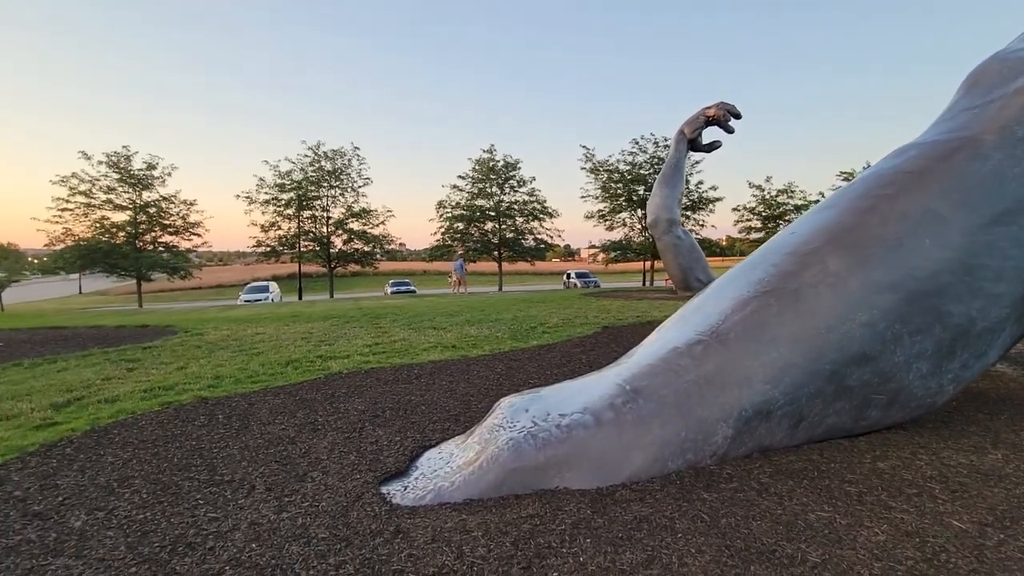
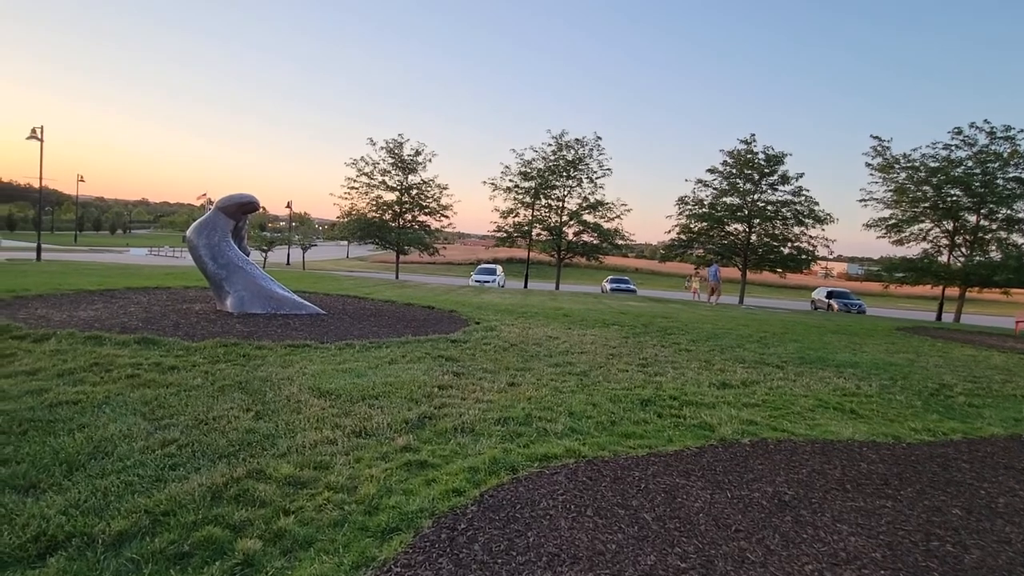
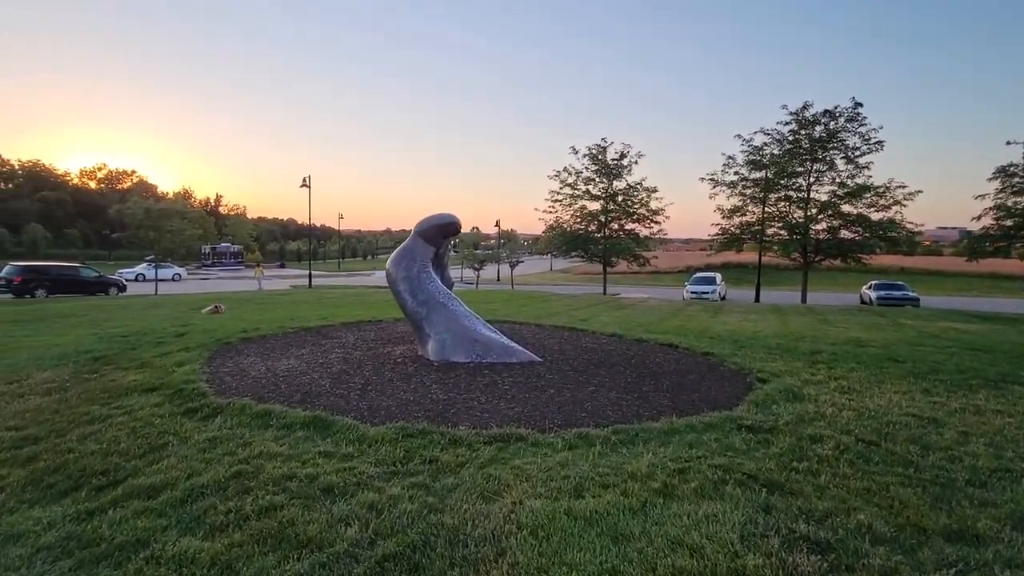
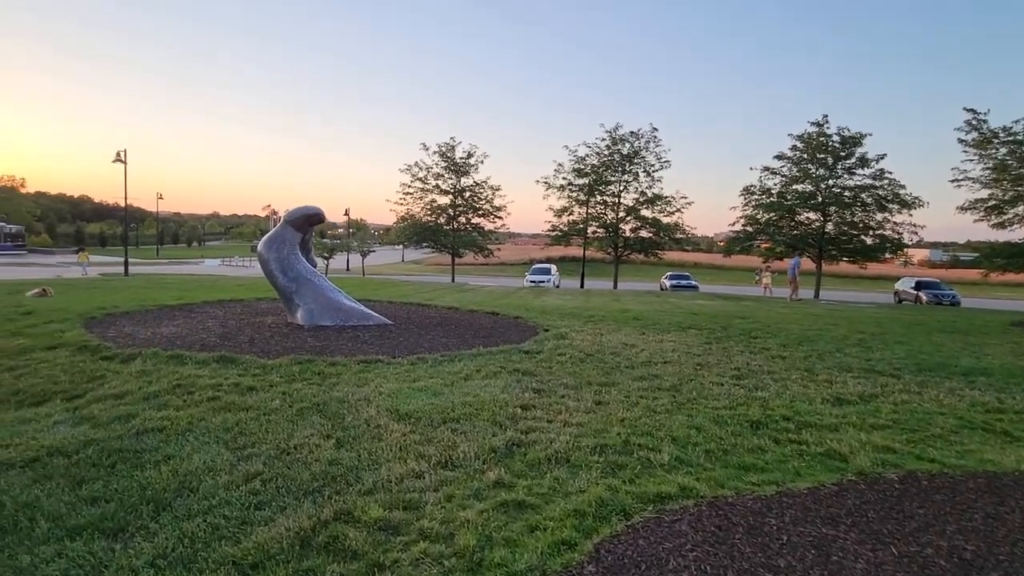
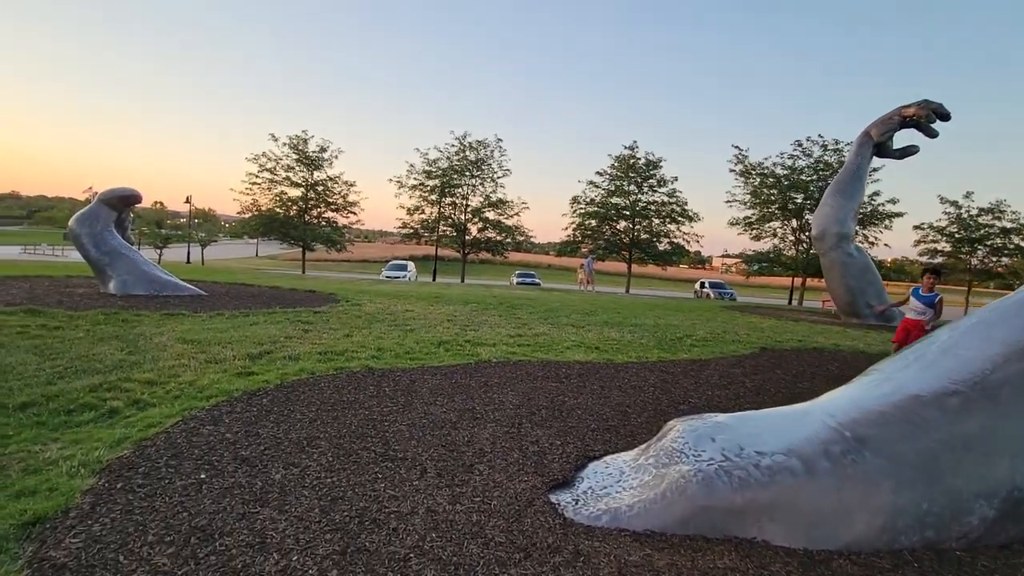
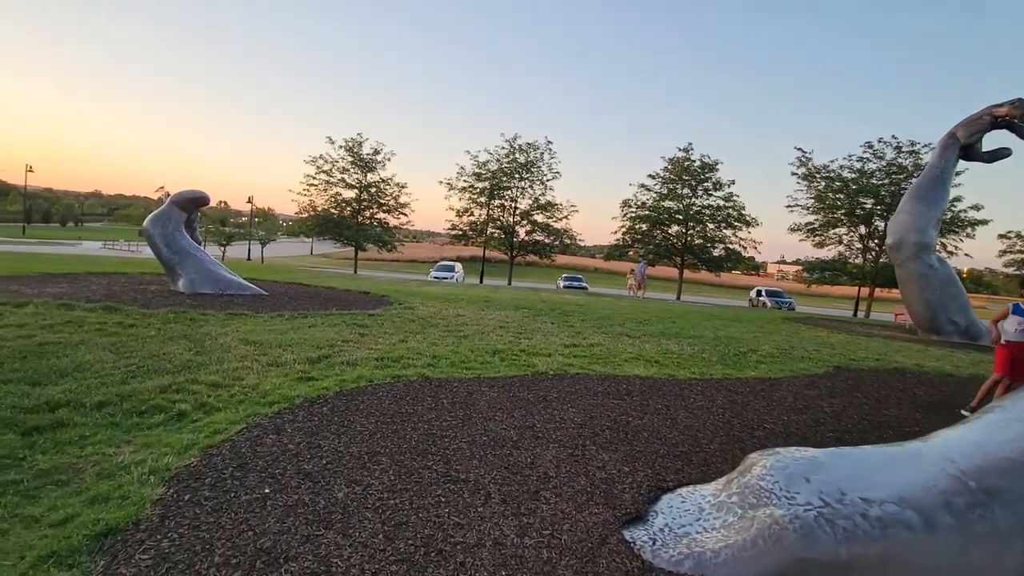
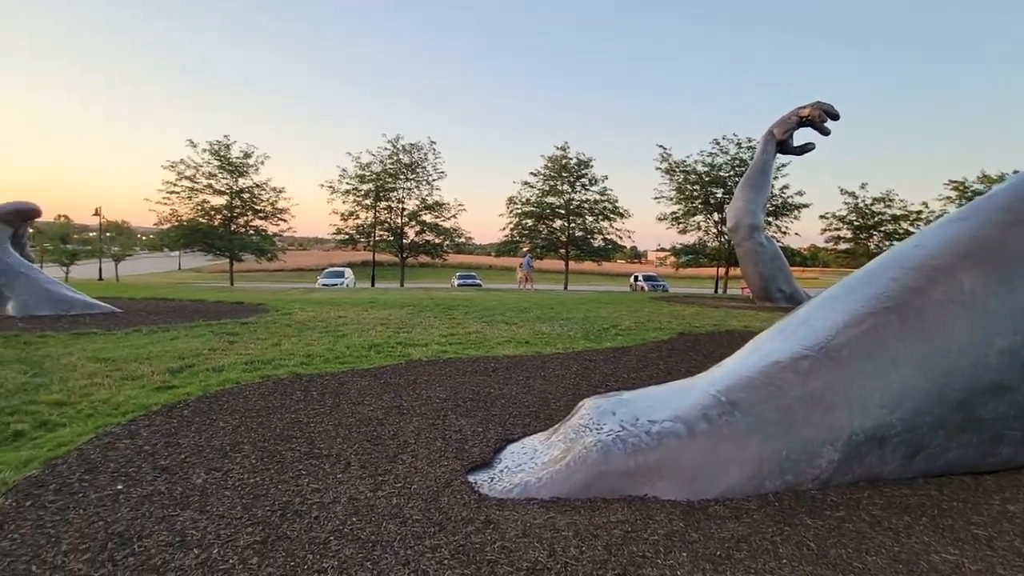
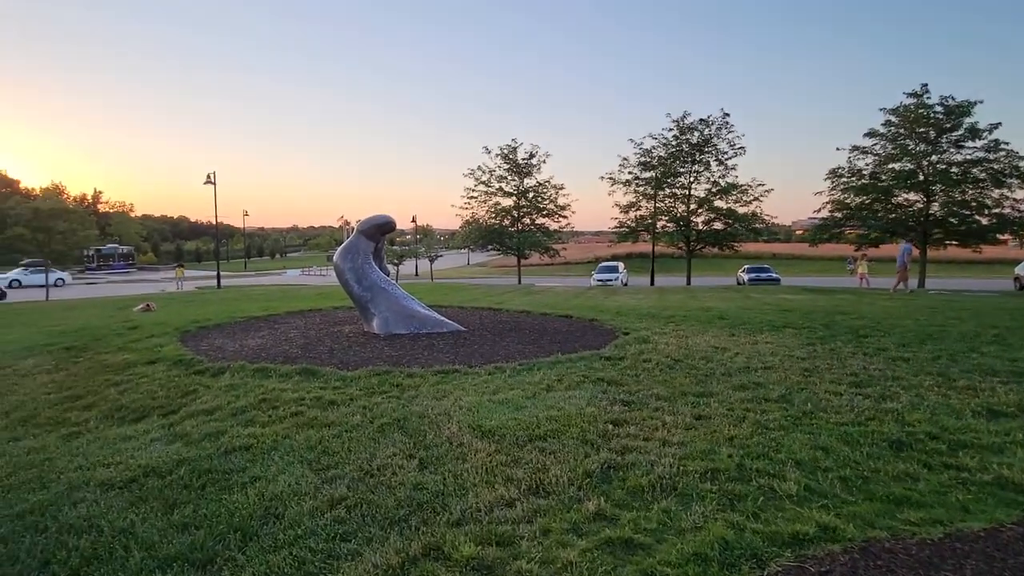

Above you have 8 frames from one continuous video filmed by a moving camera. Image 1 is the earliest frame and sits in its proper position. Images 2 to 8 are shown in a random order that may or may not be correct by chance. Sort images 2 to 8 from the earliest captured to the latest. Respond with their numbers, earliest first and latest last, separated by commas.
7, 5, 6, 2, 4, 8, 3
